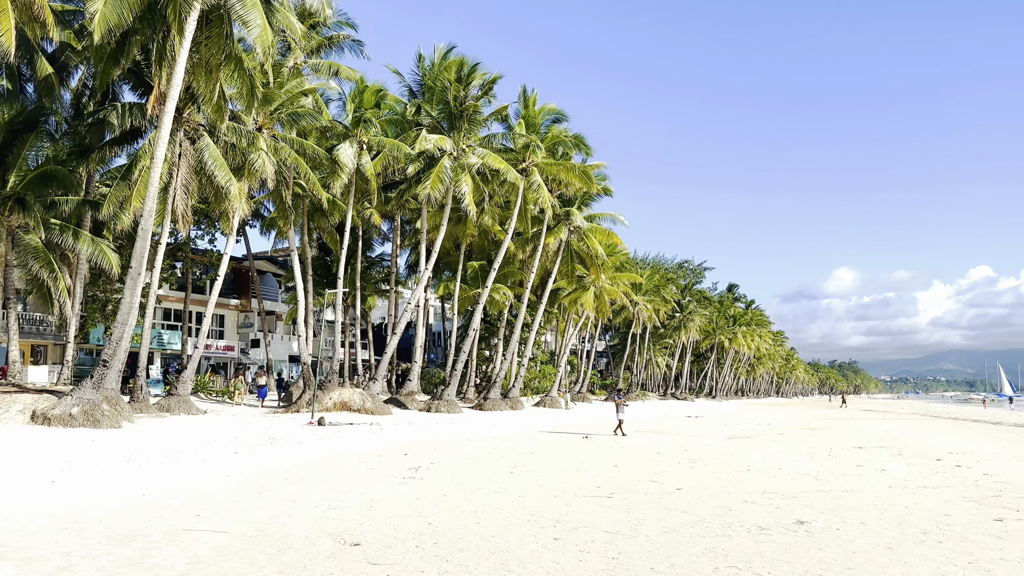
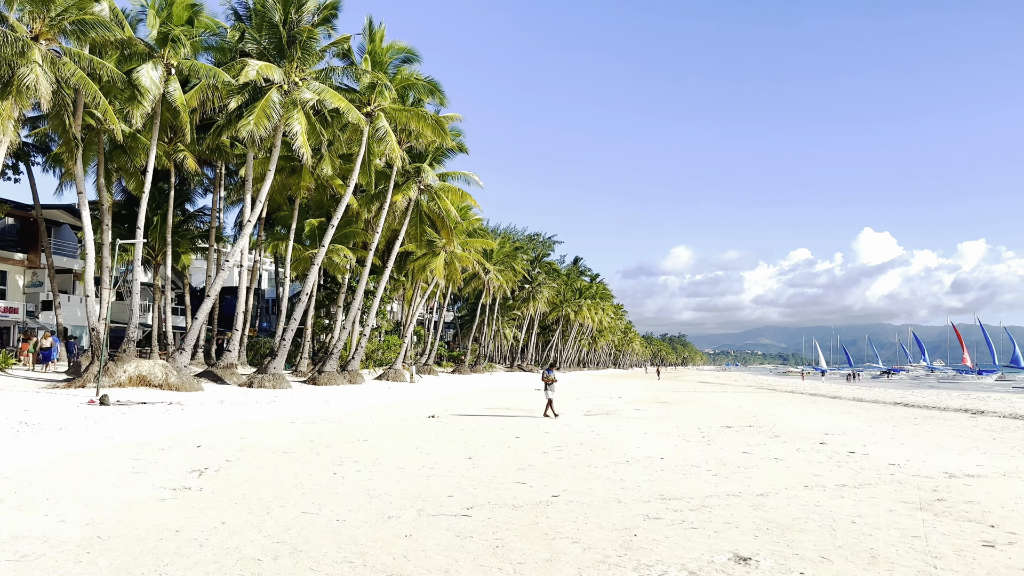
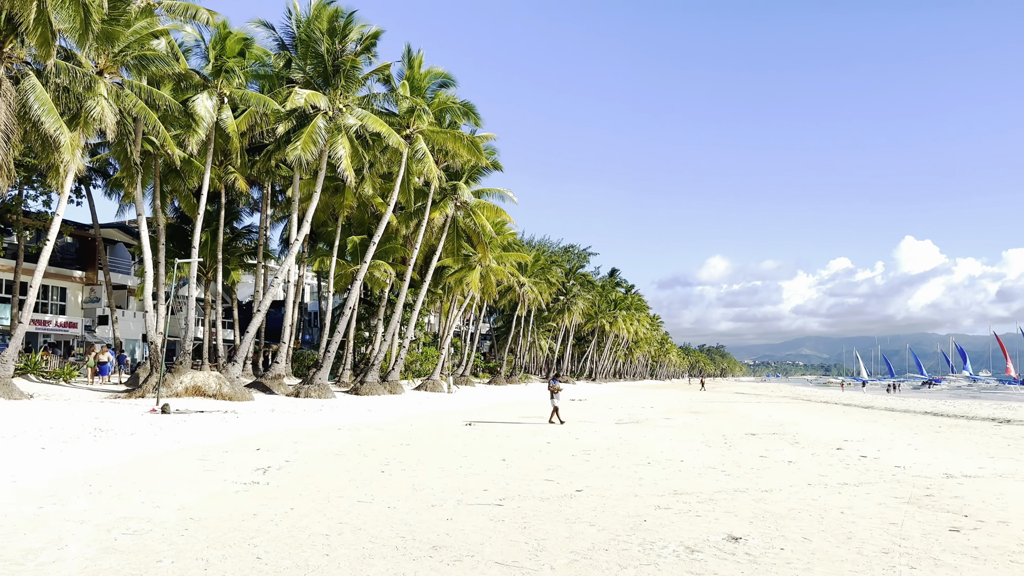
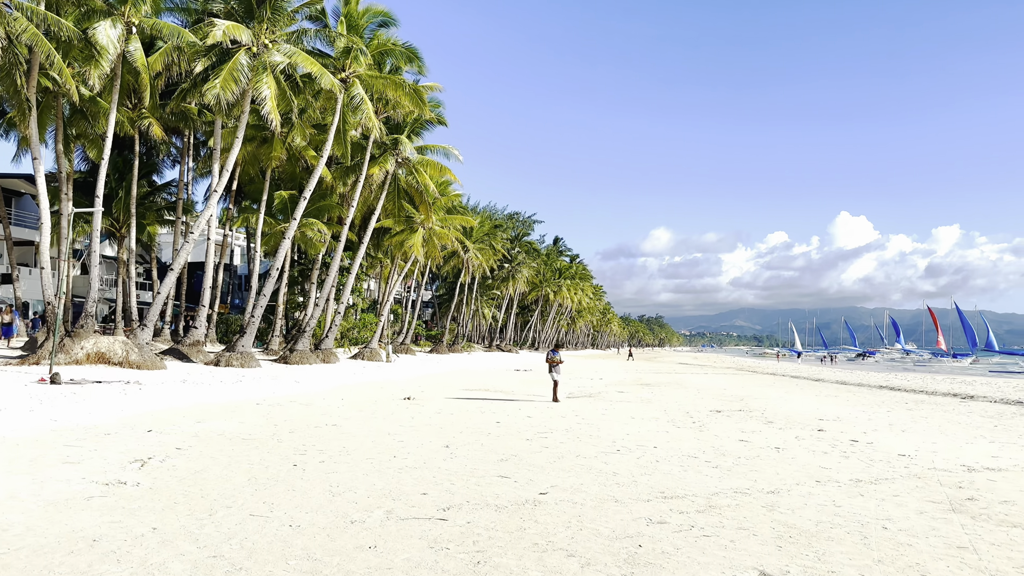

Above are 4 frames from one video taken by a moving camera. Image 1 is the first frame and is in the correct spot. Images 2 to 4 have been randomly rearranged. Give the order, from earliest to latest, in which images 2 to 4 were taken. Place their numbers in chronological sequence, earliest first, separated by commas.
3, 2, 4
